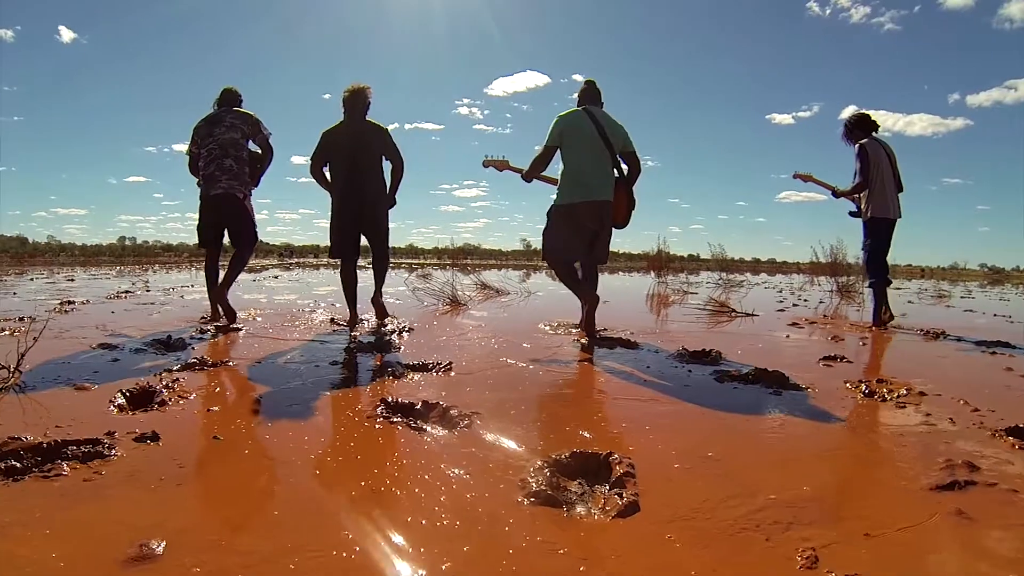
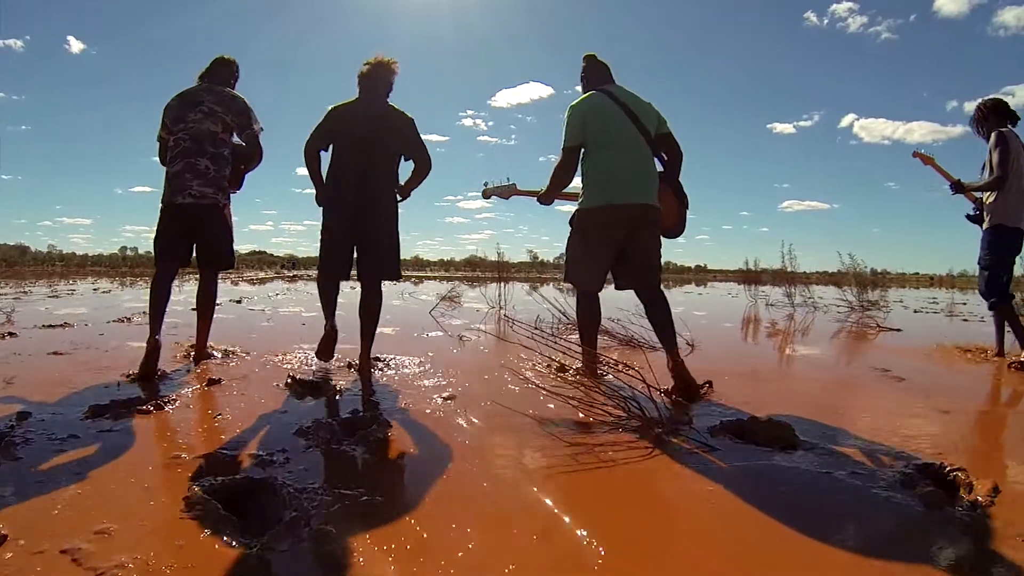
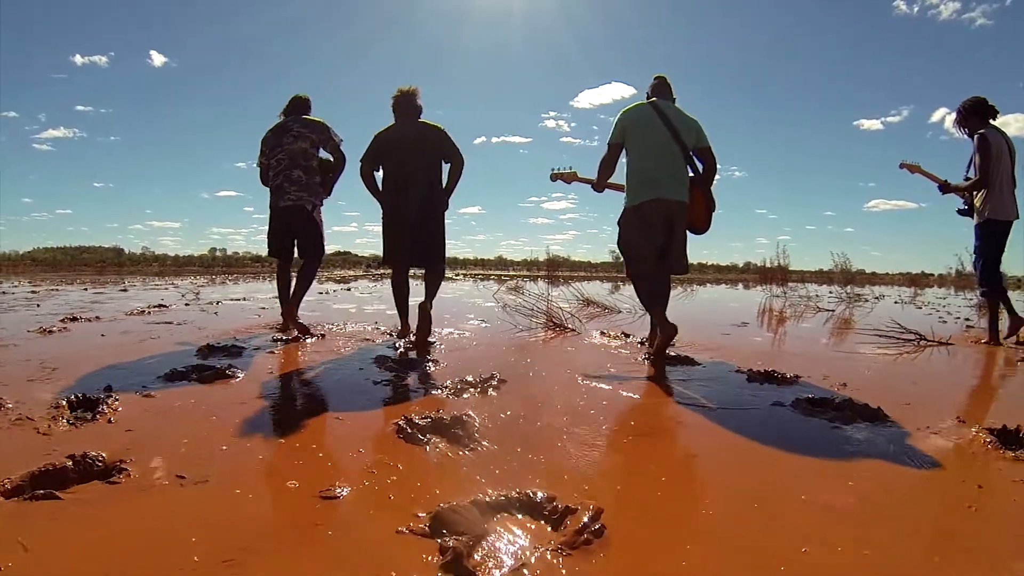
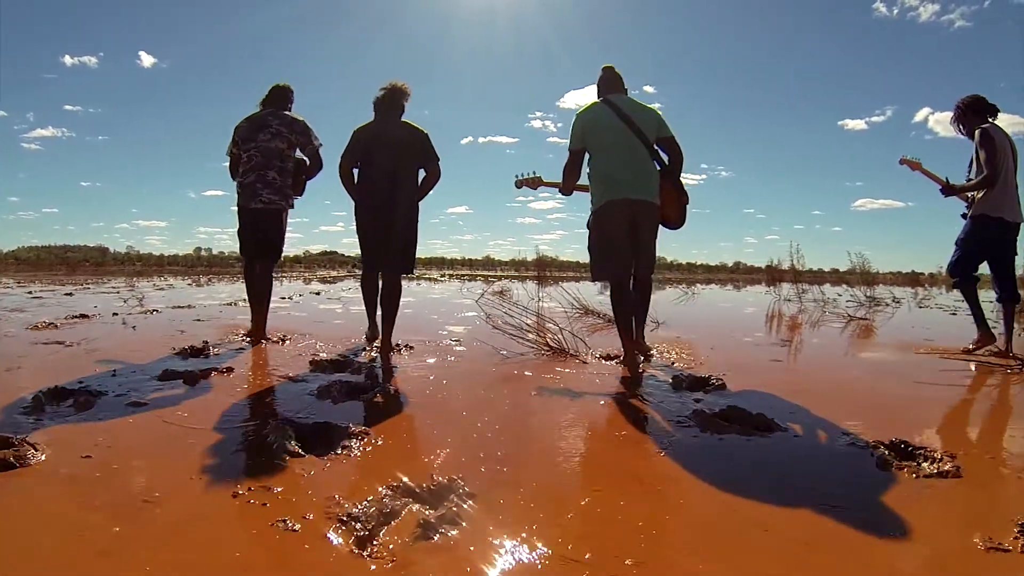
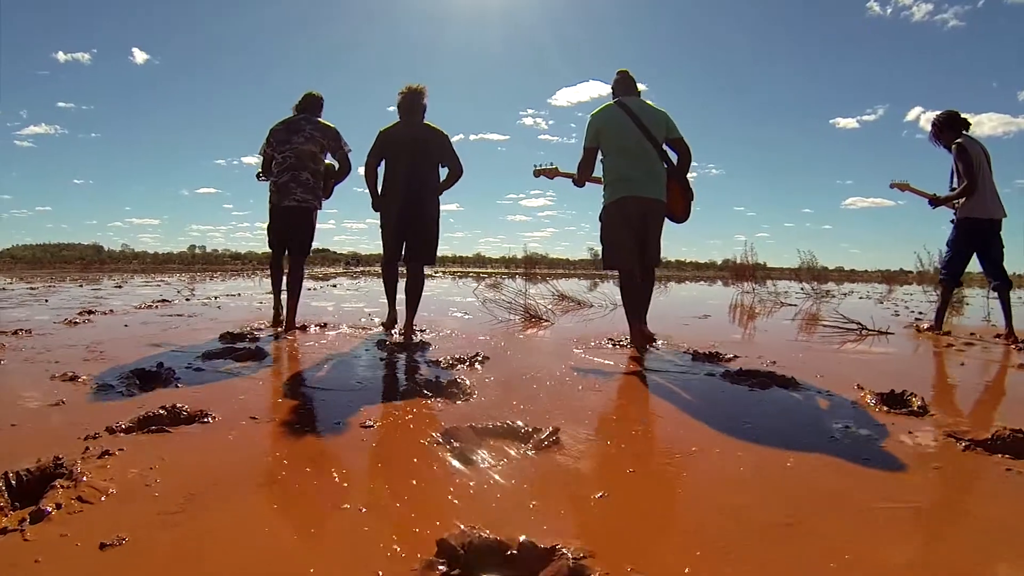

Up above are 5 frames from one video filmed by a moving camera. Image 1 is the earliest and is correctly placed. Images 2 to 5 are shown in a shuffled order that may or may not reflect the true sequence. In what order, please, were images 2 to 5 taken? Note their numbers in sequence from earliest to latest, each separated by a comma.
5, 3, 4, 2
